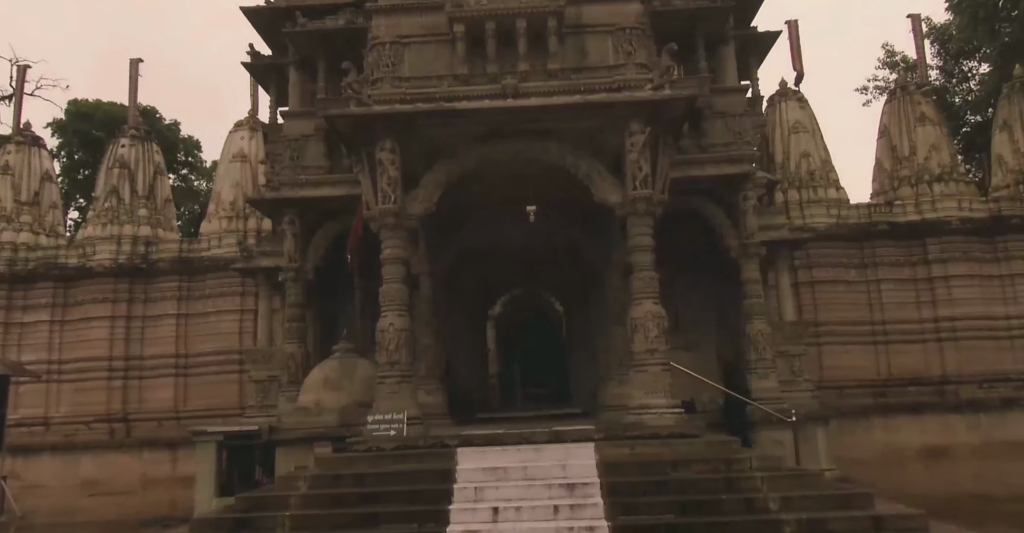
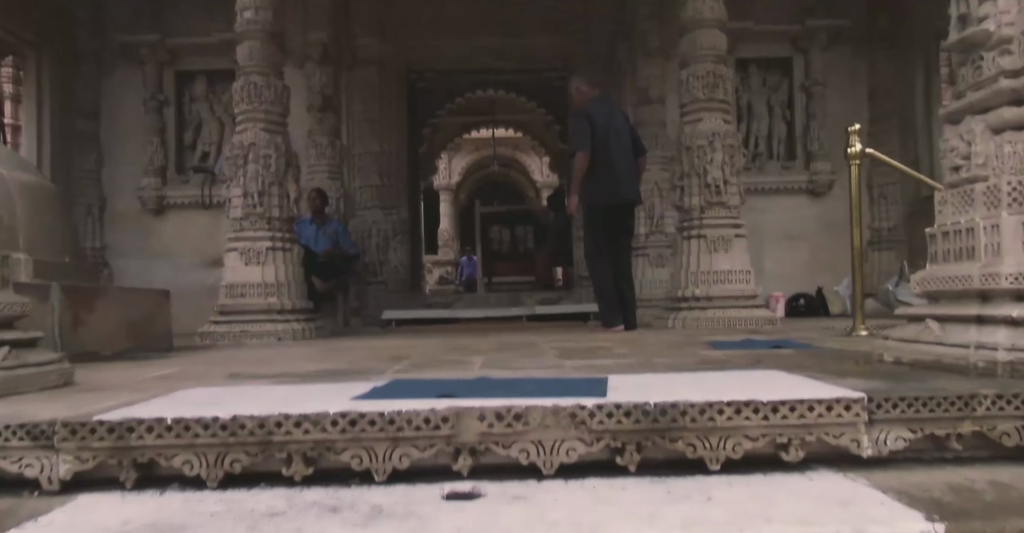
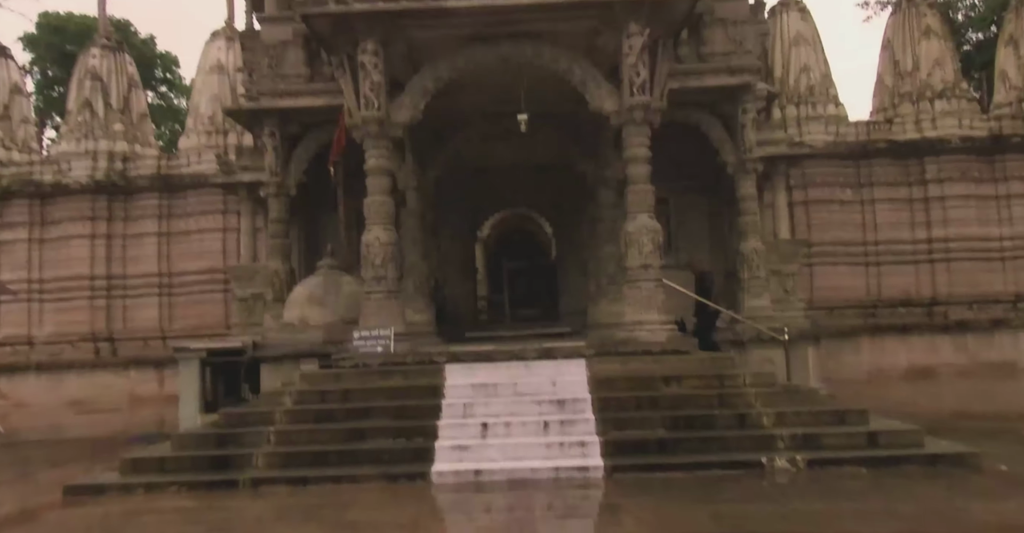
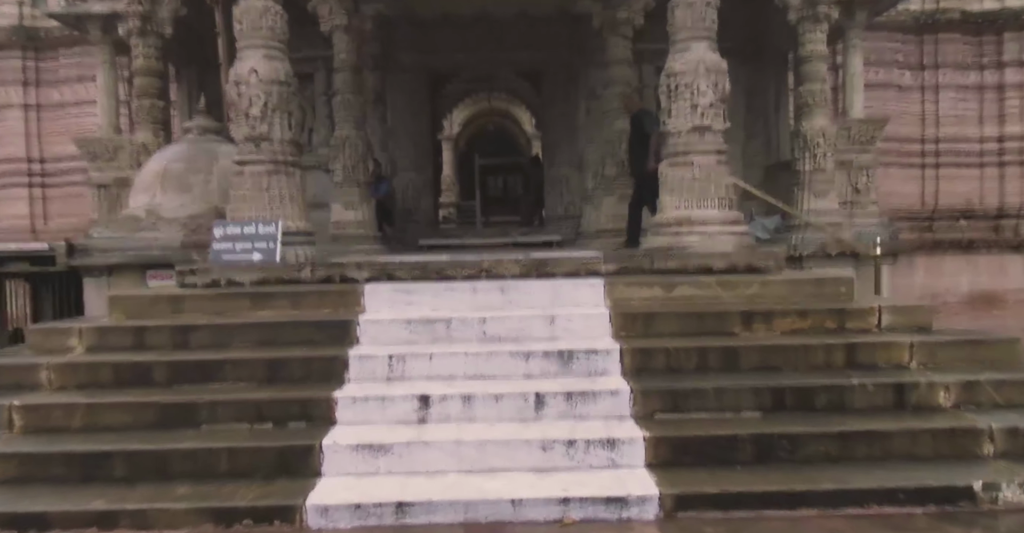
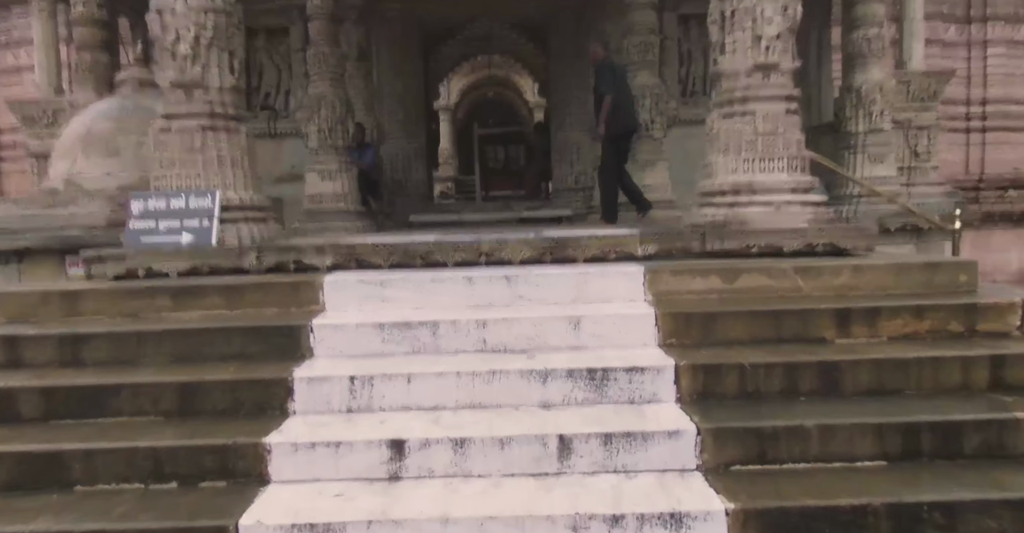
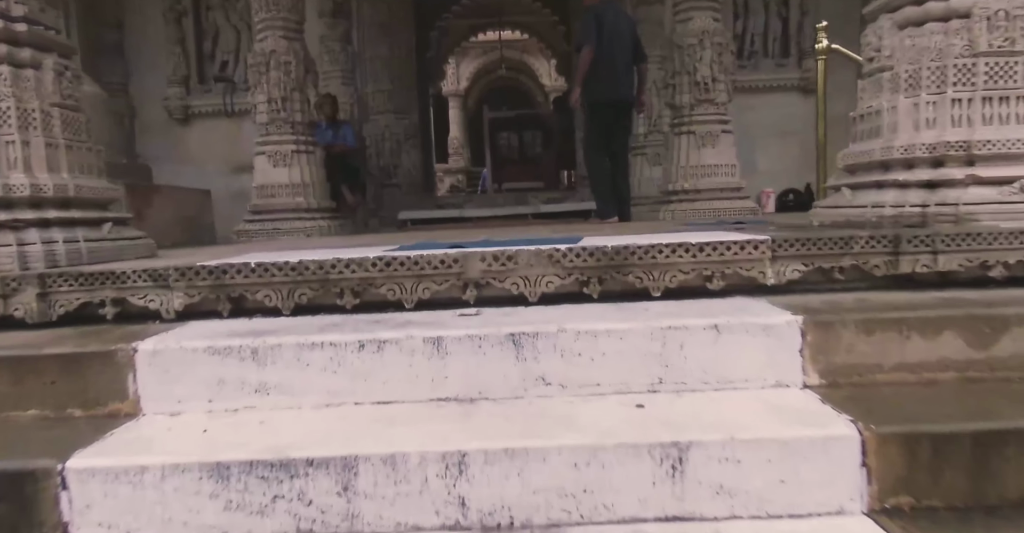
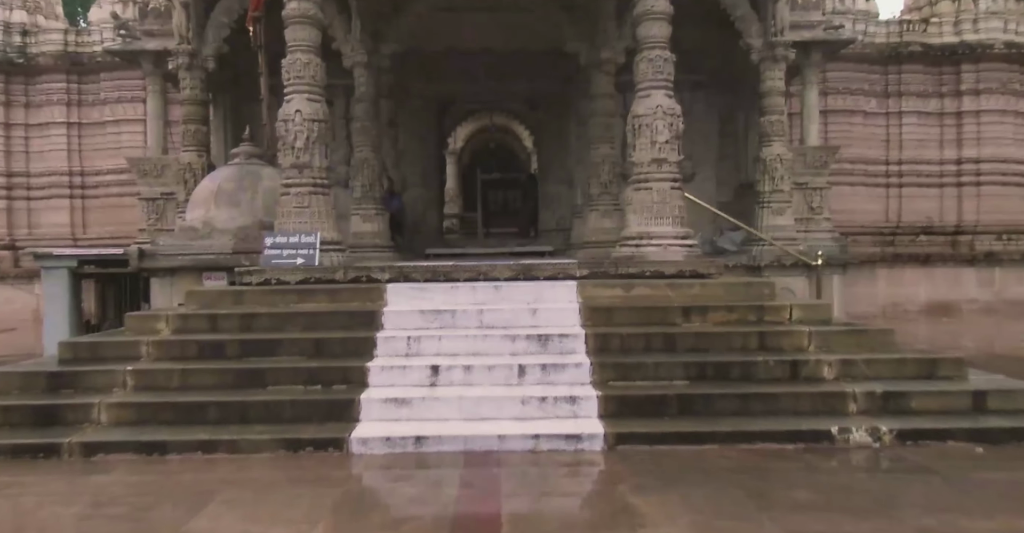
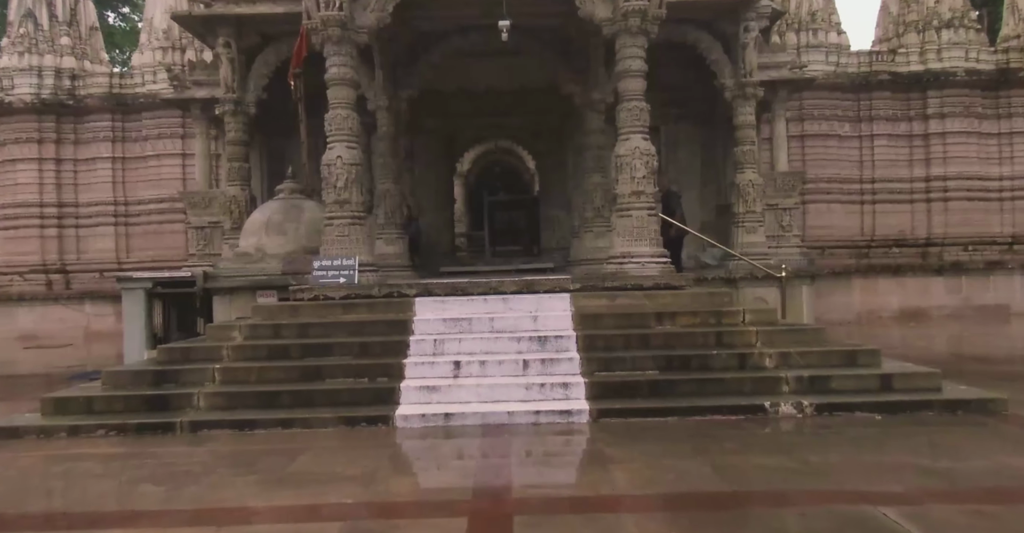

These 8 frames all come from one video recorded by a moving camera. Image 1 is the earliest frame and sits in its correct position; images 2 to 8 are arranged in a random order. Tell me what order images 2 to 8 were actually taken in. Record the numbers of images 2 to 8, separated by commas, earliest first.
3, 8, 7, 4, 5, 6, 2
